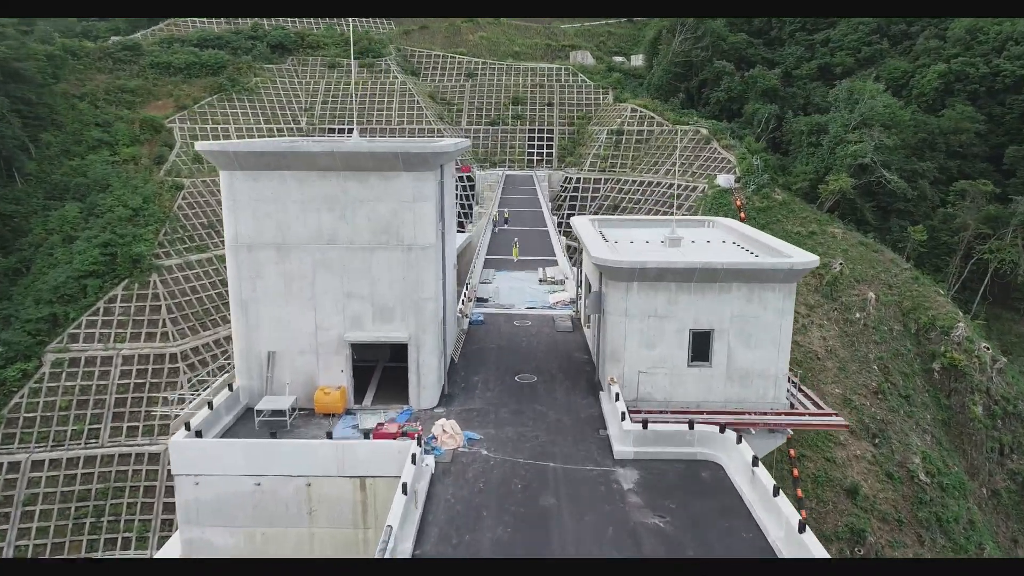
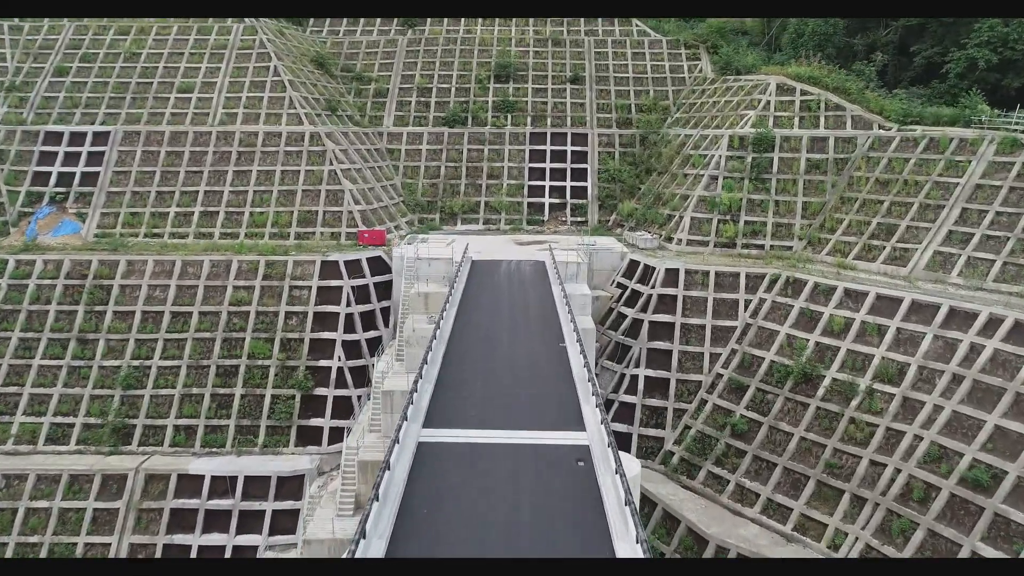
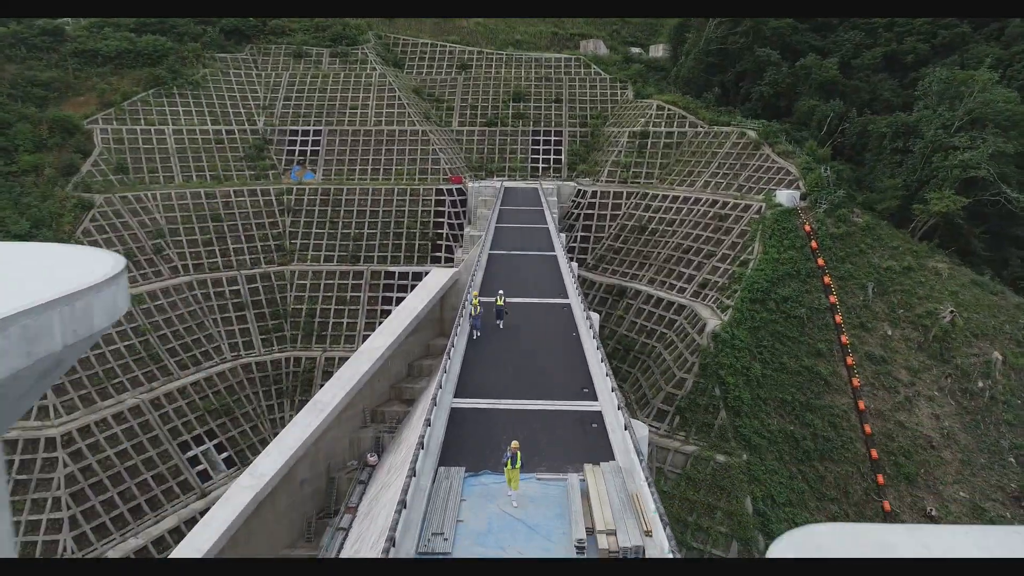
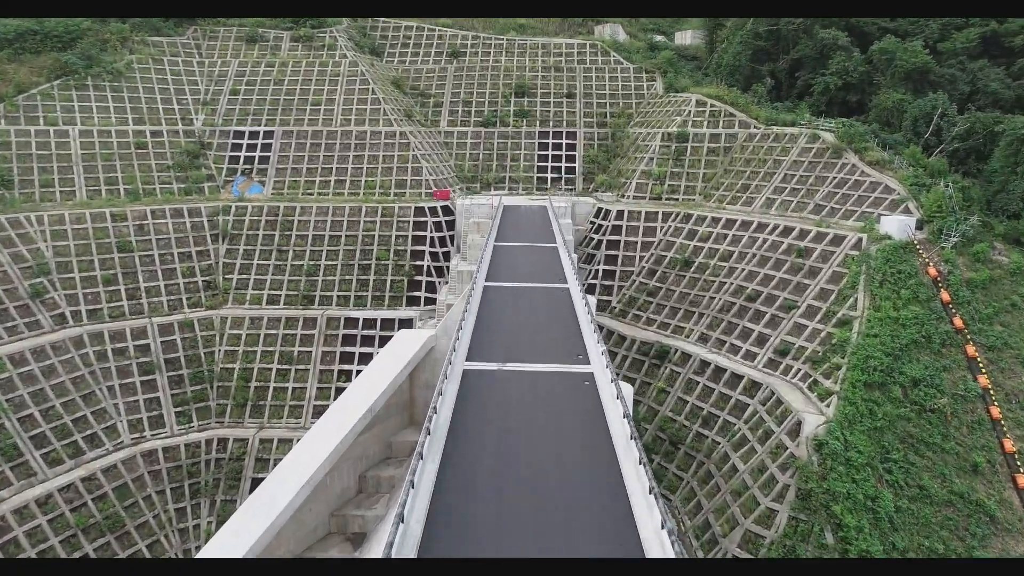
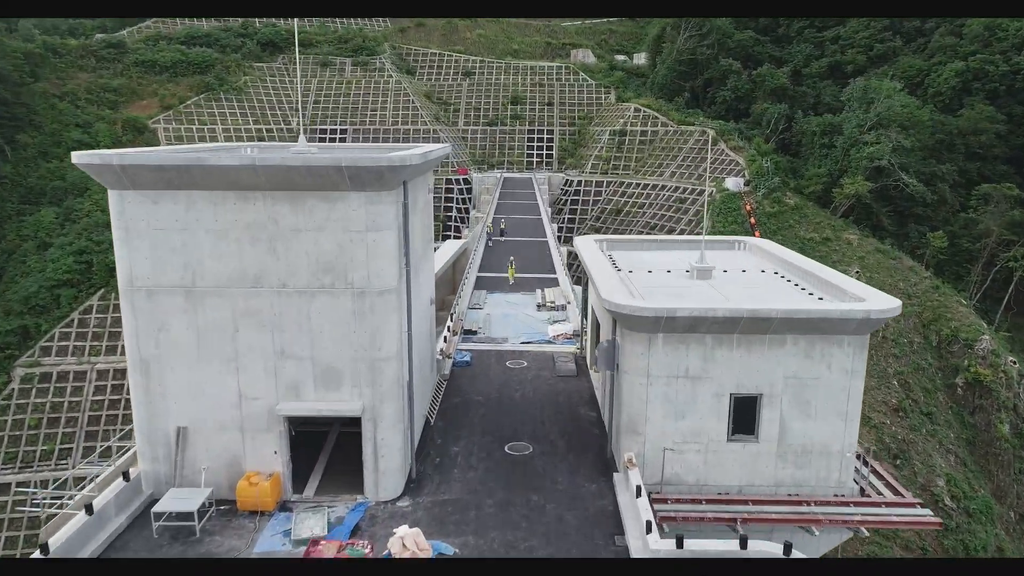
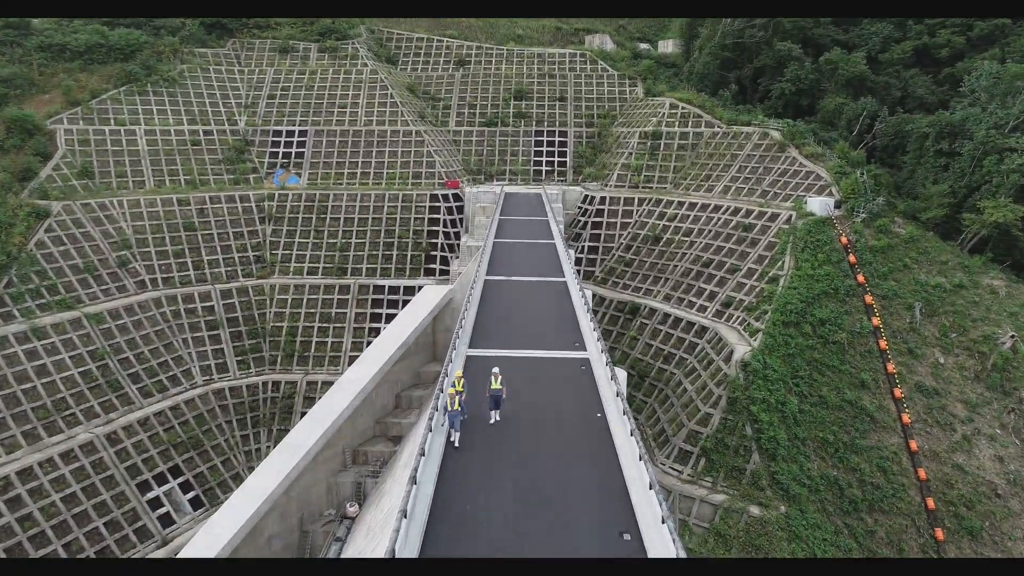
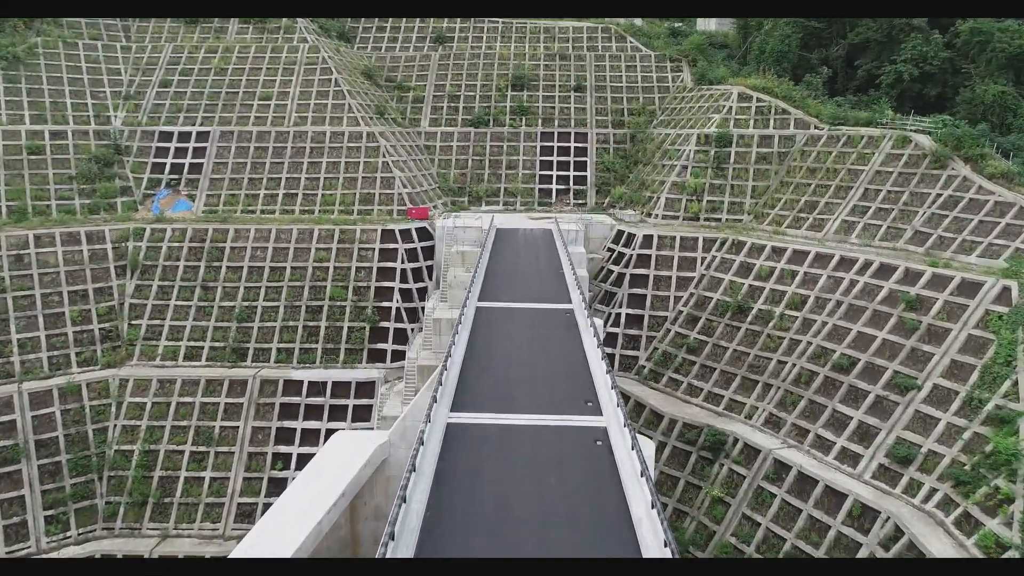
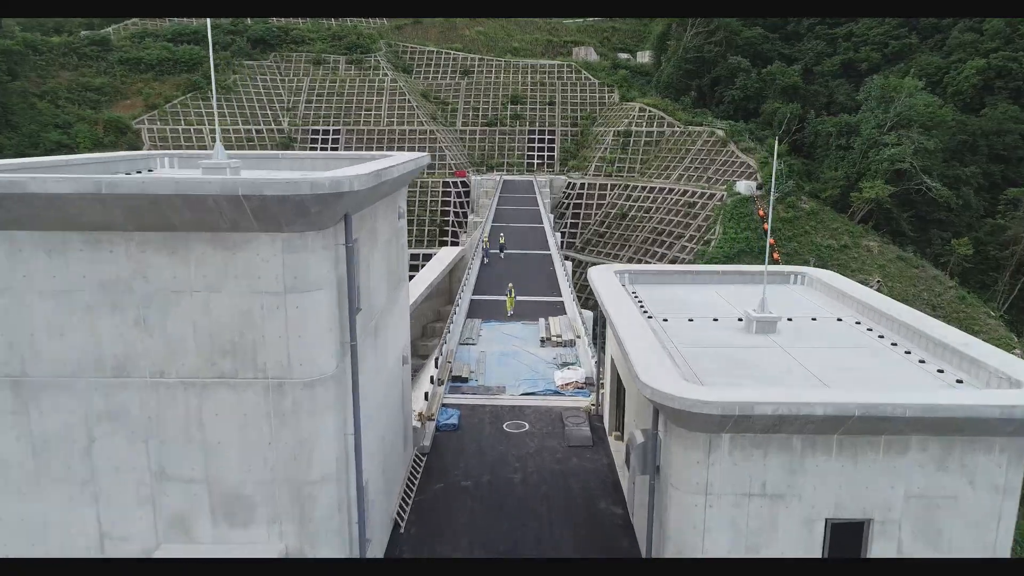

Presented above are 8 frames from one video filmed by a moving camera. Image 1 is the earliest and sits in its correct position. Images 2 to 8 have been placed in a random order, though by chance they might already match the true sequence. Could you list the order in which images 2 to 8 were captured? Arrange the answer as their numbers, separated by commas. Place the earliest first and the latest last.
5, 8, 3, 6, 4, 7, 2
